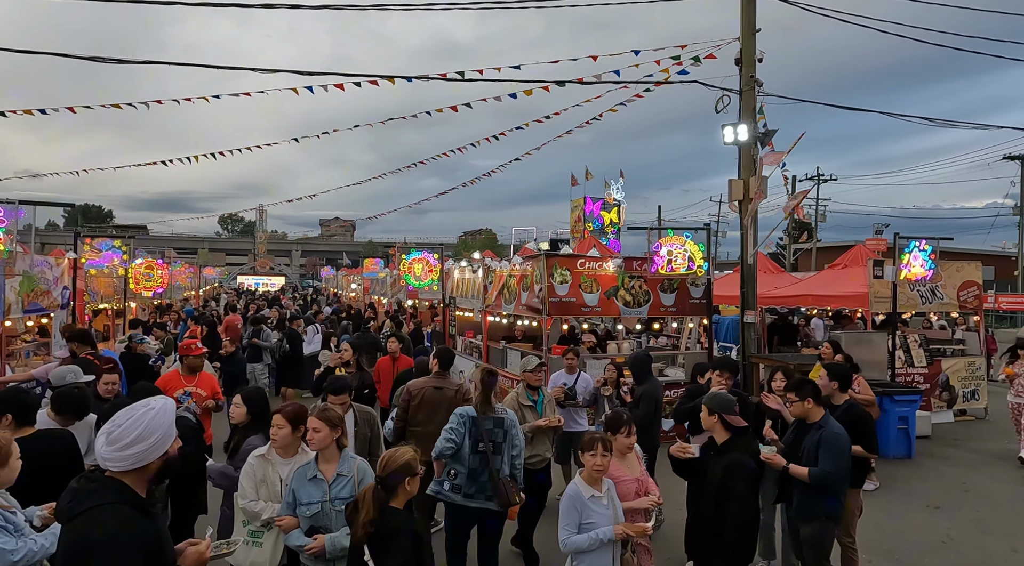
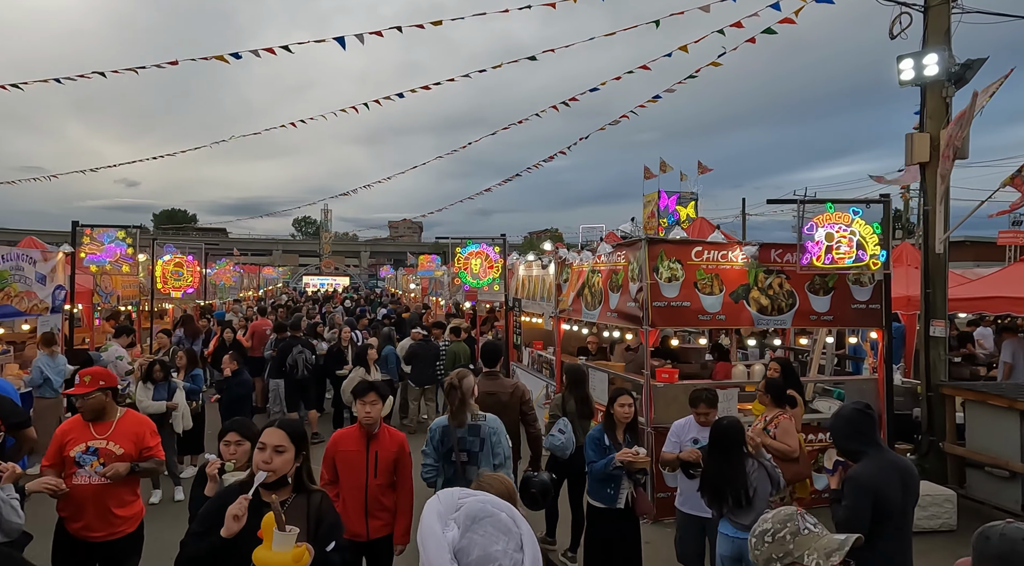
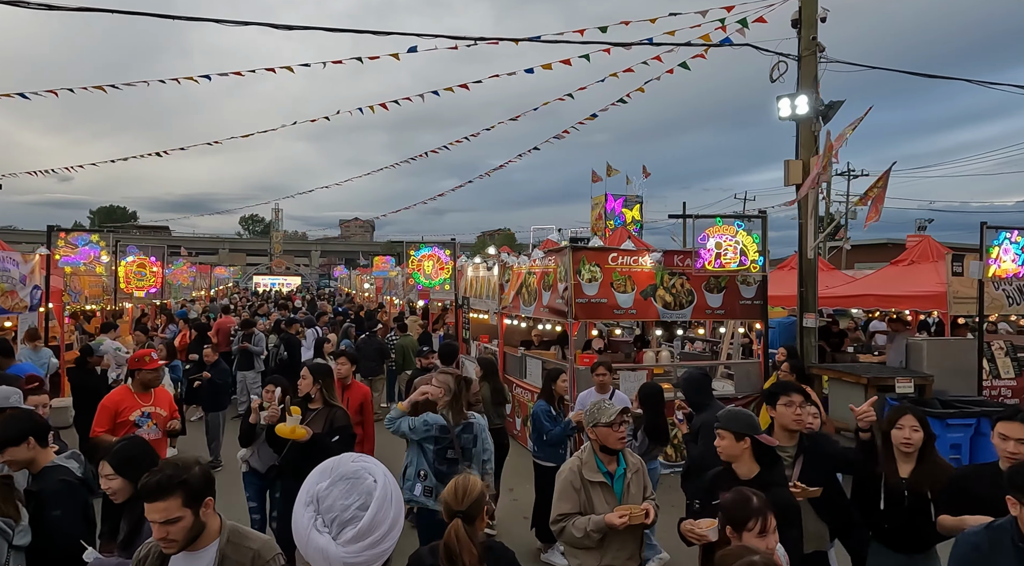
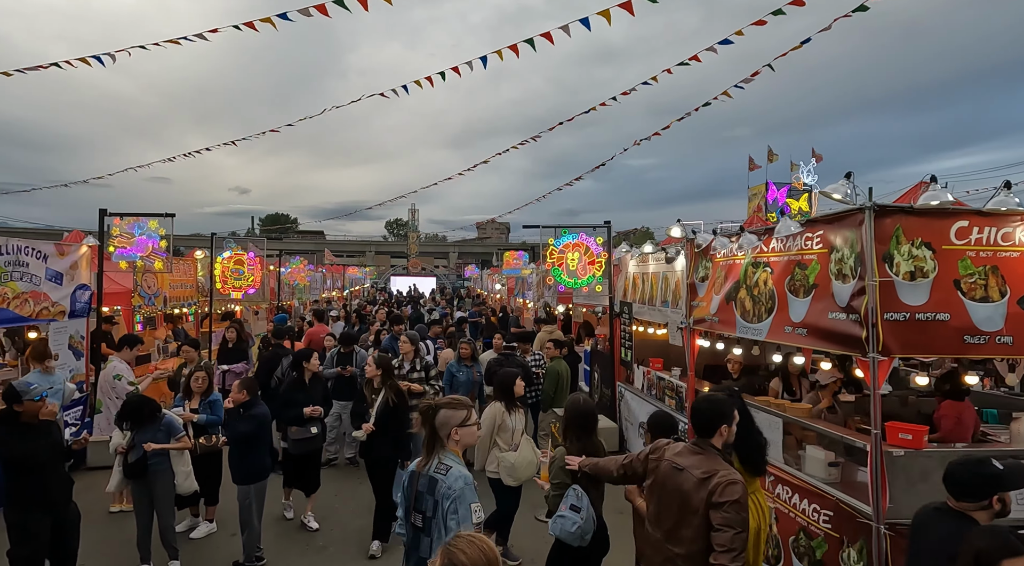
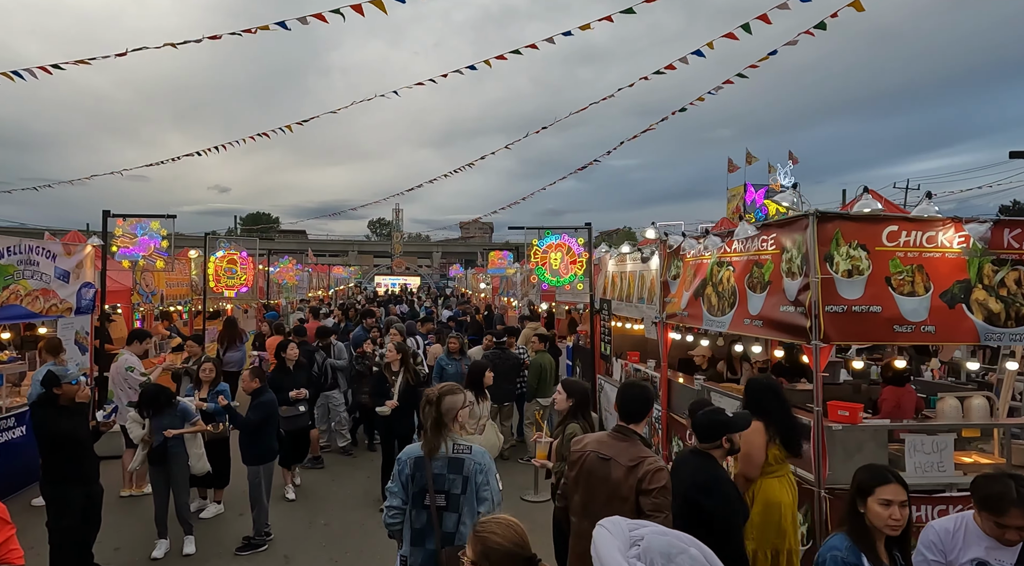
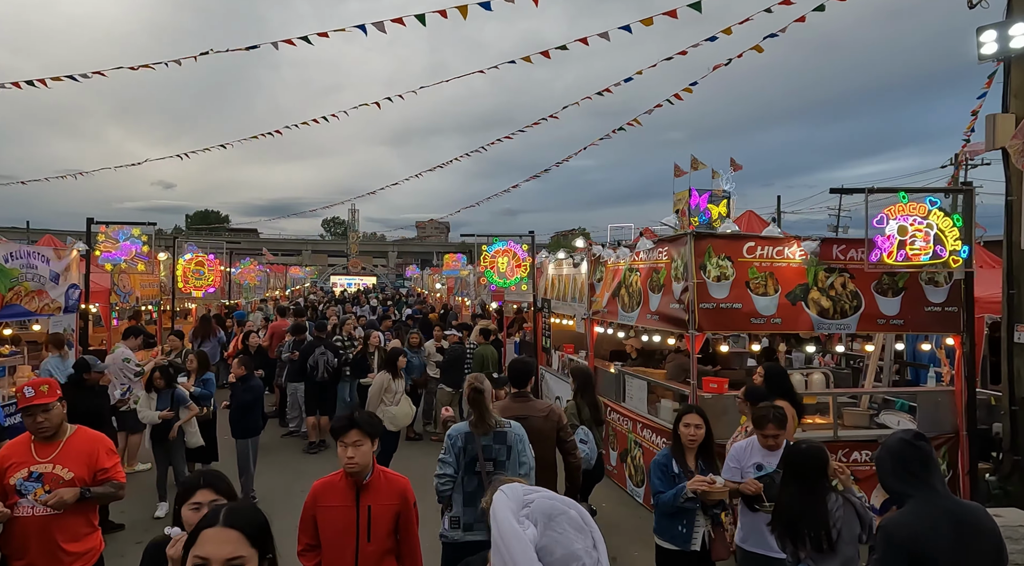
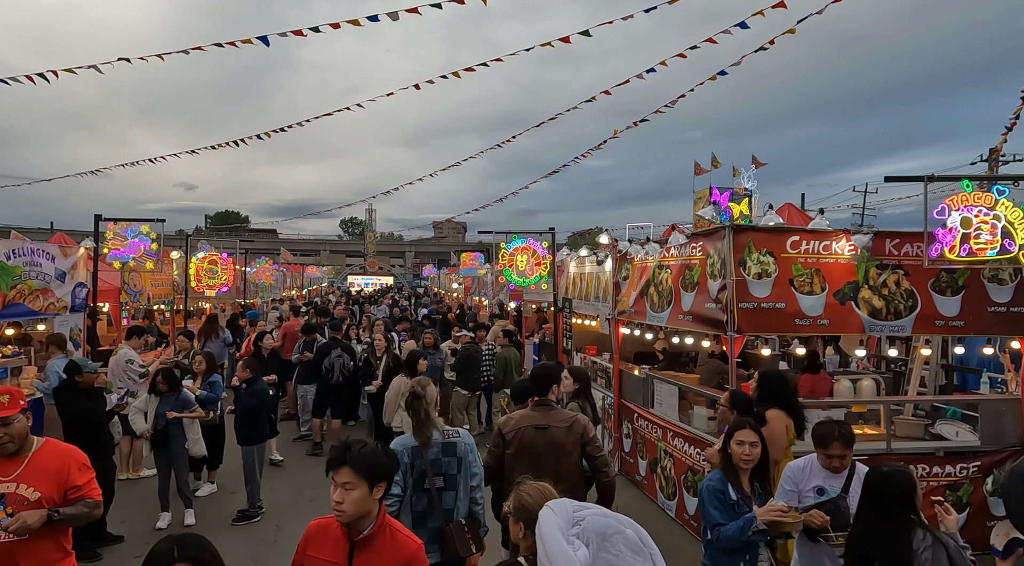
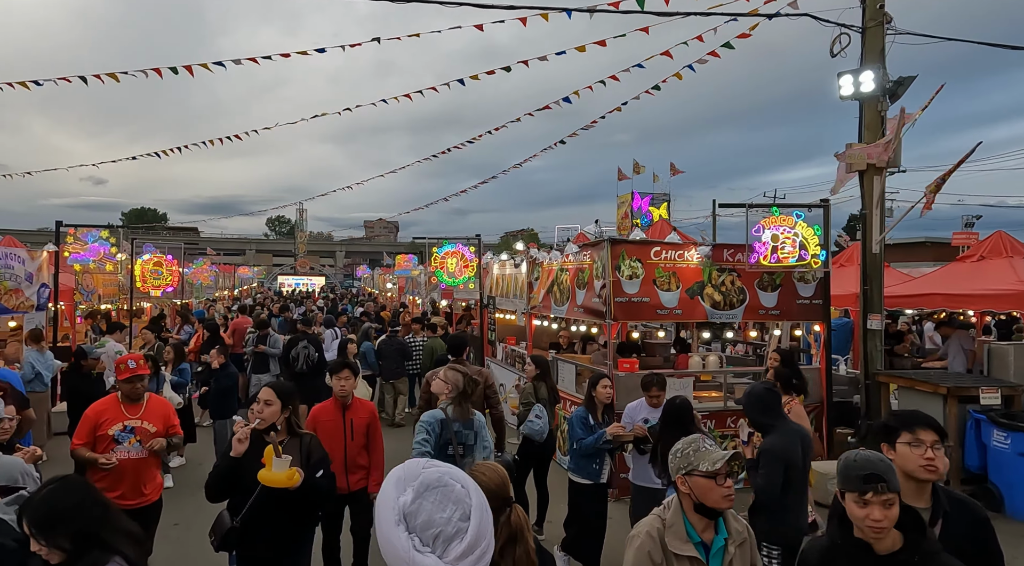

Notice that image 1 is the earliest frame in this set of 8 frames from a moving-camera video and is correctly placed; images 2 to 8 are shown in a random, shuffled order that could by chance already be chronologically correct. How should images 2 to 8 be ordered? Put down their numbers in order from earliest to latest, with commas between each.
3, 8, 2, 6, 7, 5, 4
